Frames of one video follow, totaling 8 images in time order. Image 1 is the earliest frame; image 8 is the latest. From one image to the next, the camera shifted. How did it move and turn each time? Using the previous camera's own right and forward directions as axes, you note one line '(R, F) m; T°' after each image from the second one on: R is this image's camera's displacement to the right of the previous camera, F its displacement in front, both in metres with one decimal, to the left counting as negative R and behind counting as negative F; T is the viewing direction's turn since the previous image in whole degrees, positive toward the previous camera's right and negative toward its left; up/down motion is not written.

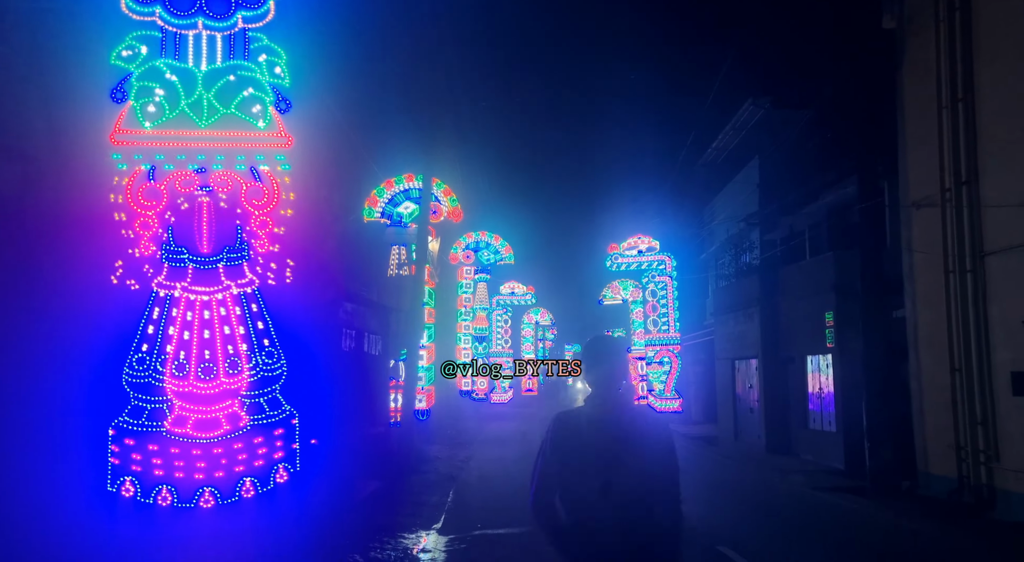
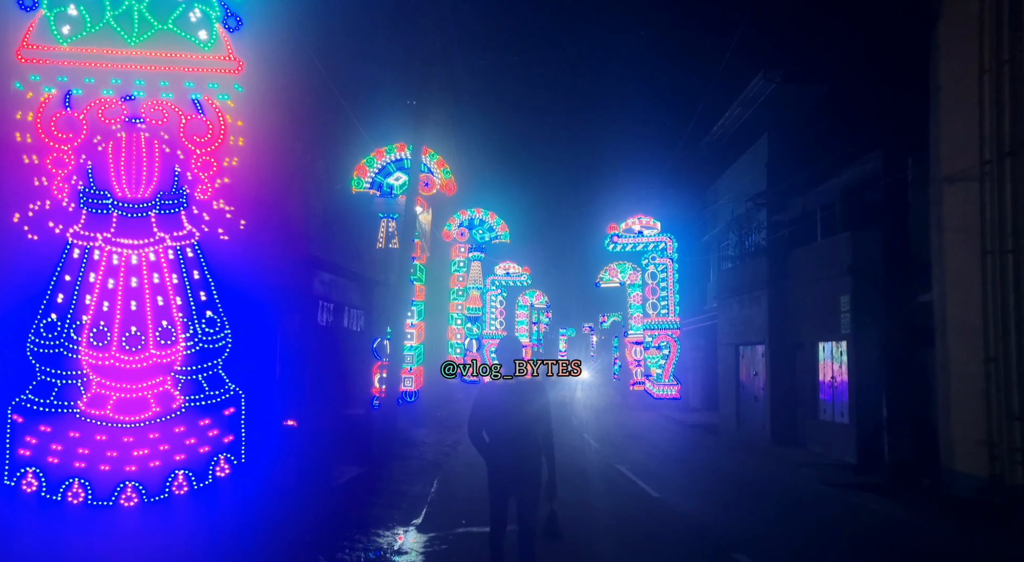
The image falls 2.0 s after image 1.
(0.0, +1.1) m; 0°
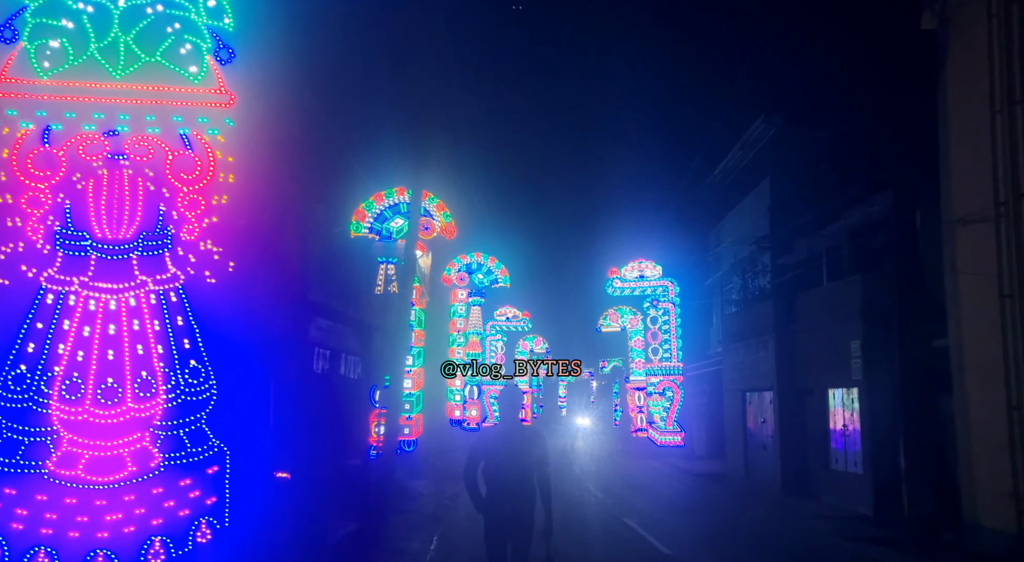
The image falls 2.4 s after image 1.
(-0.1, +0.4) m; 0°
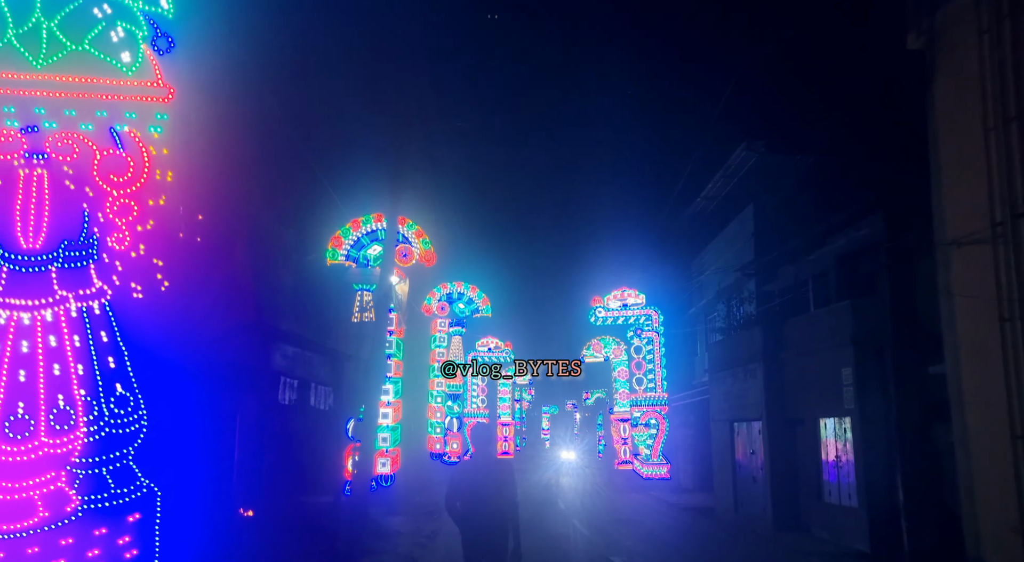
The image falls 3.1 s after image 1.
(+0.1, +0.6) m; +1°
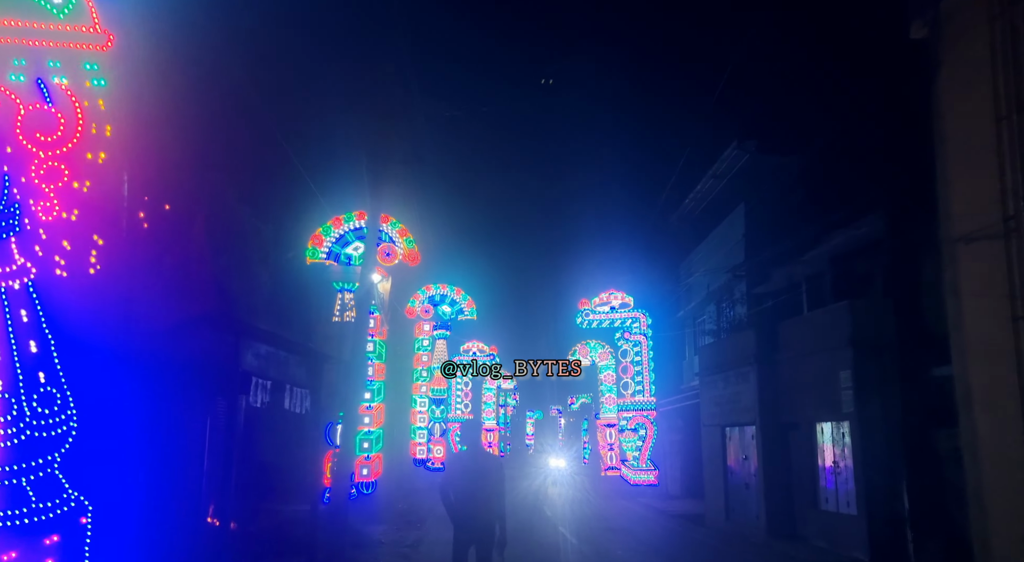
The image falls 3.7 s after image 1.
(-0.1, +0.6) m; +1°
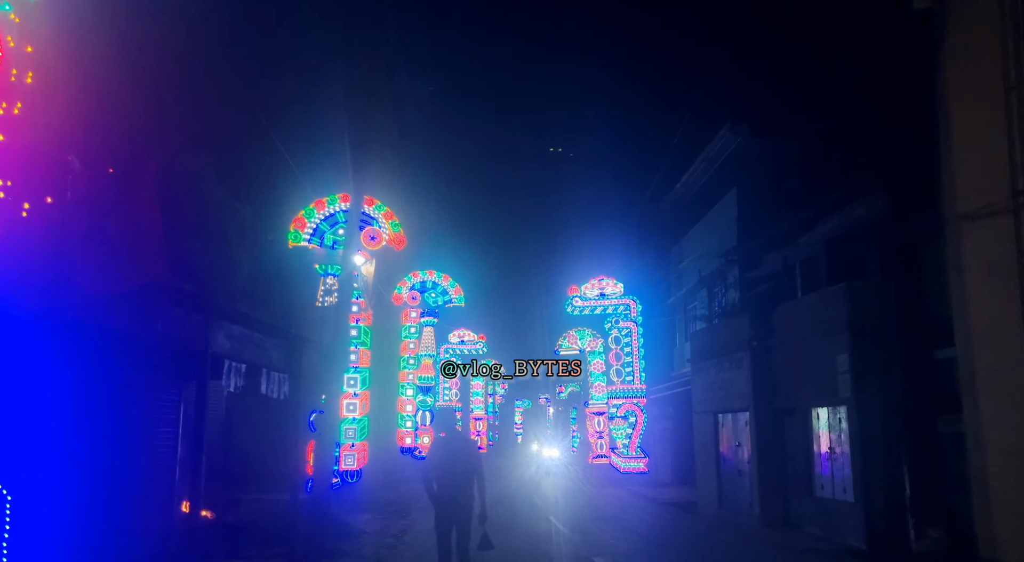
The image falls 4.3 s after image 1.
(0.0, +0.5) m; +1°
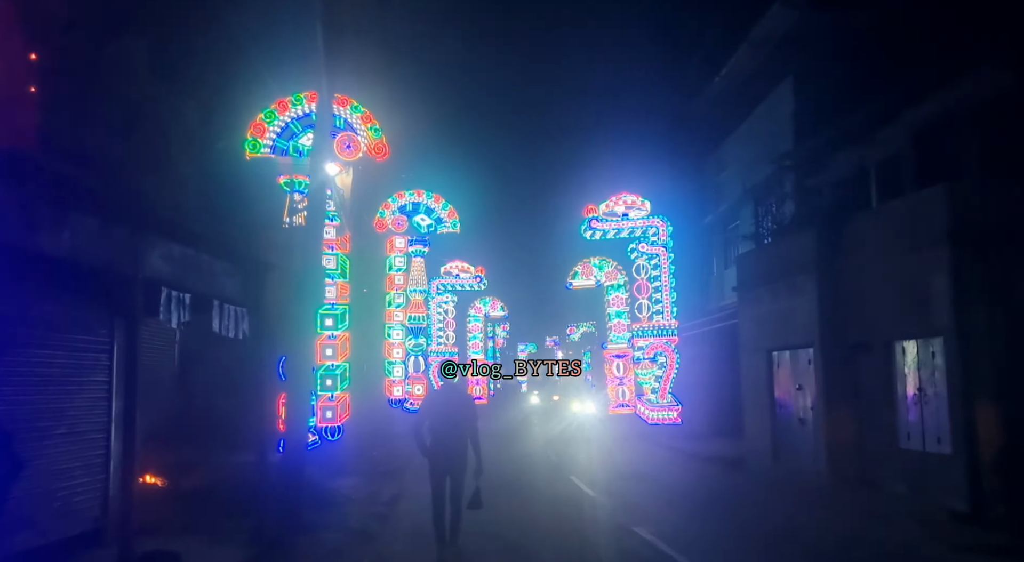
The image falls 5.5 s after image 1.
(0.0, +3.2) m; -1°
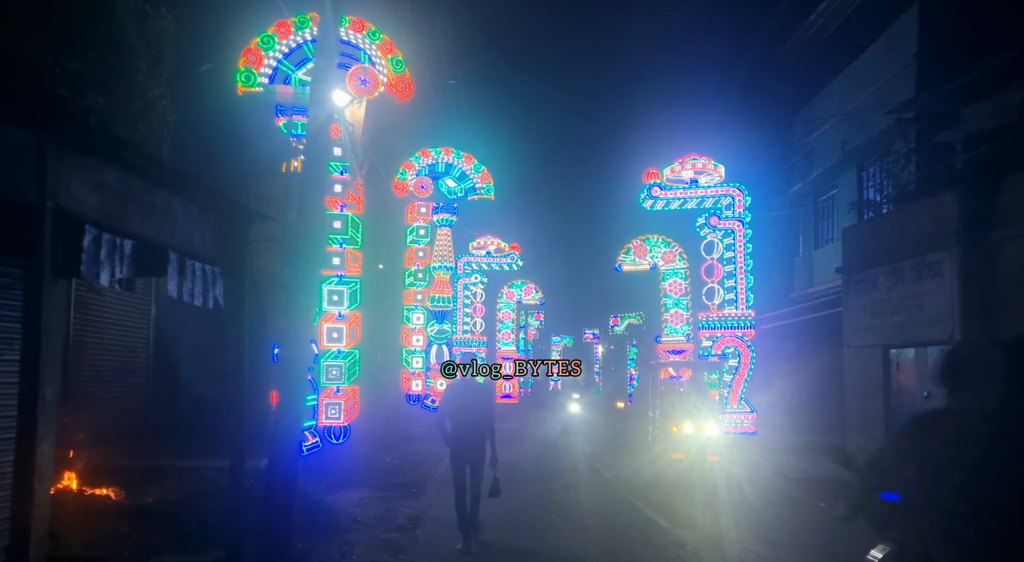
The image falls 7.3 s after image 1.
(-0.5, +3.0) m; -2°
